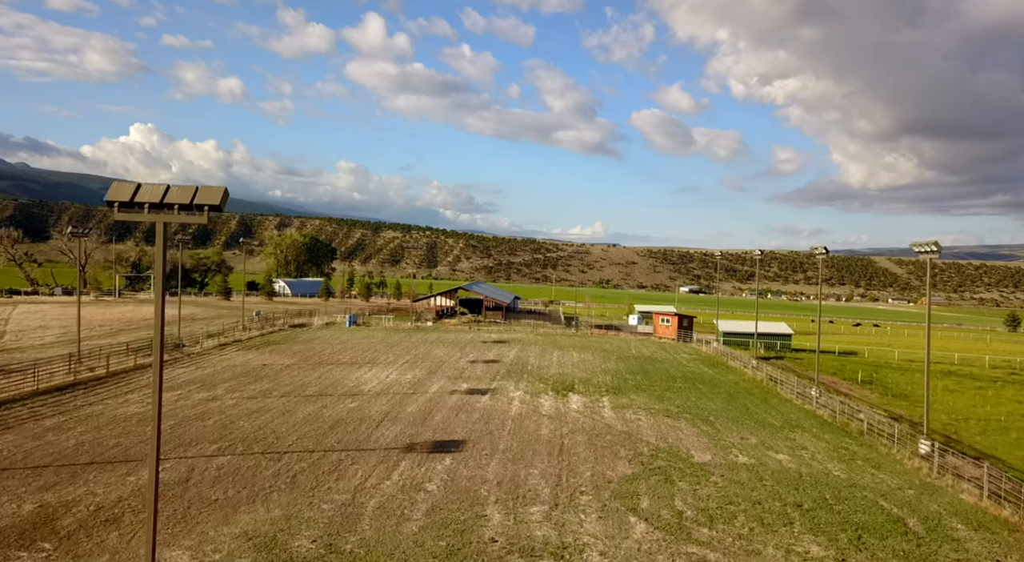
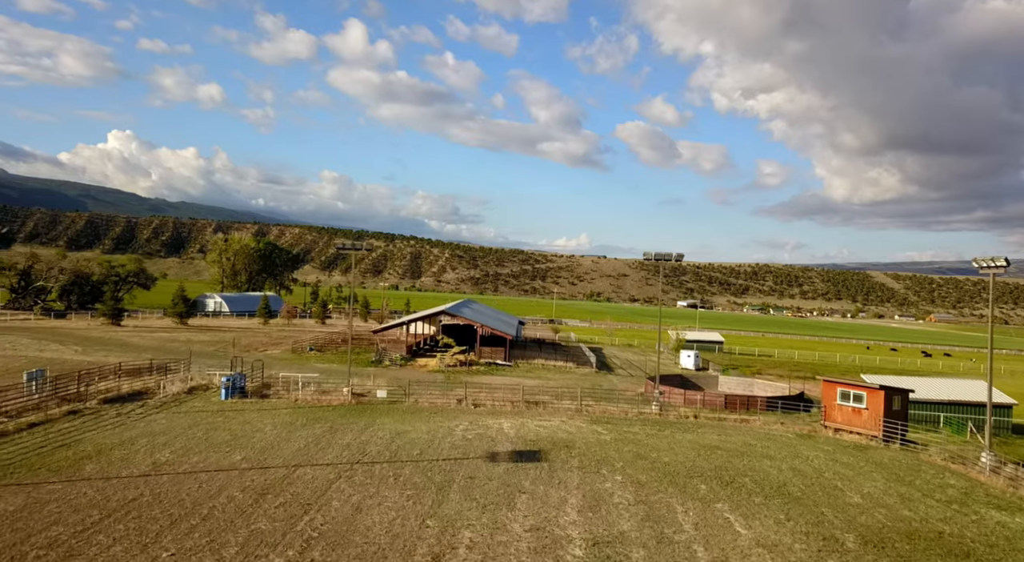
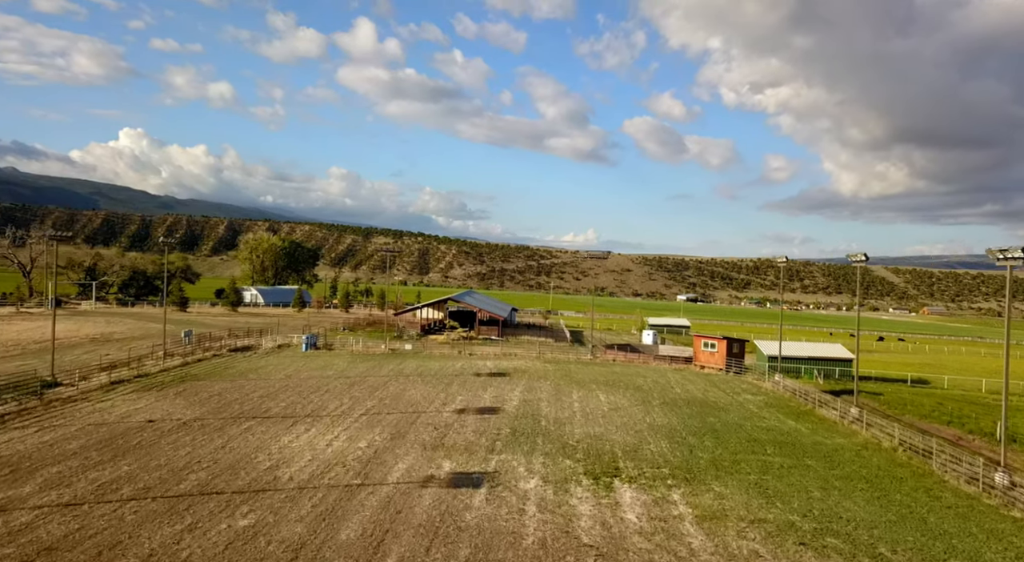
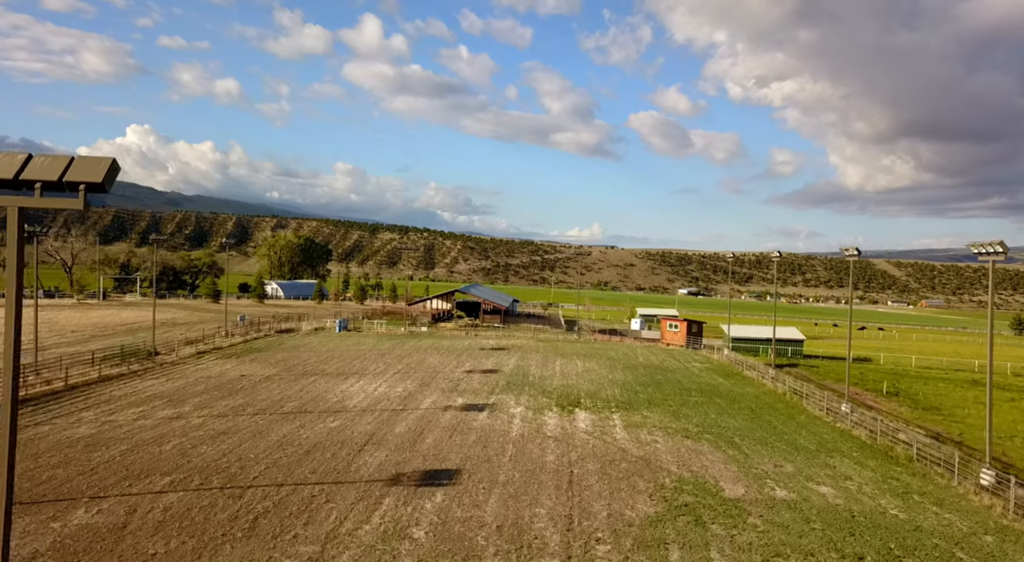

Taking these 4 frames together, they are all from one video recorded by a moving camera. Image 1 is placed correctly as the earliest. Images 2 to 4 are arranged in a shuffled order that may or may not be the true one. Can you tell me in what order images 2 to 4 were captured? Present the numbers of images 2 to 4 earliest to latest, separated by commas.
4, 3, 2
